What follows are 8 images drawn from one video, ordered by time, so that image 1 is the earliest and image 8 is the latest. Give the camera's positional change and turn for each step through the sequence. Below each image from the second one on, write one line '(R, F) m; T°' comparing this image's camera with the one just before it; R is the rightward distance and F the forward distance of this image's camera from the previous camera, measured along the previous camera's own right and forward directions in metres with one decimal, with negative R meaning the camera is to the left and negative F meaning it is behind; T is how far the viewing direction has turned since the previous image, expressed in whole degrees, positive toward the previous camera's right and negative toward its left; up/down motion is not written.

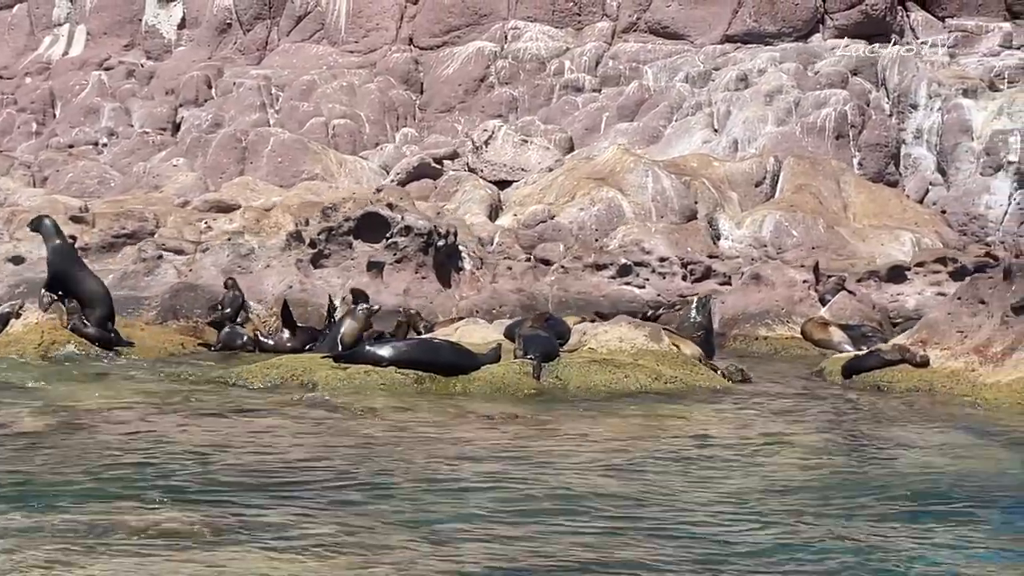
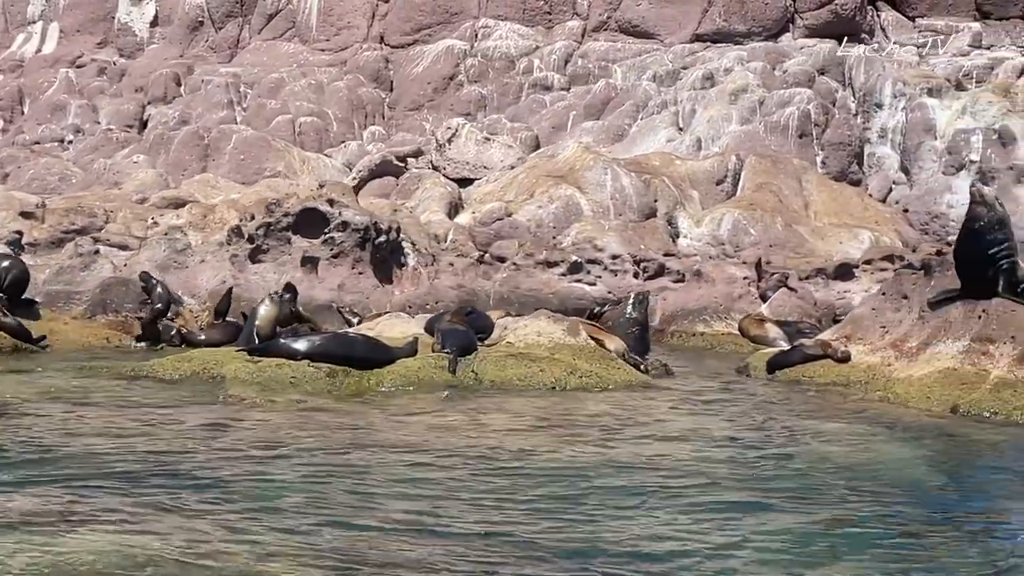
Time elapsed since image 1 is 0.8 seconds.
(+0.6, 0.0) m; 0°
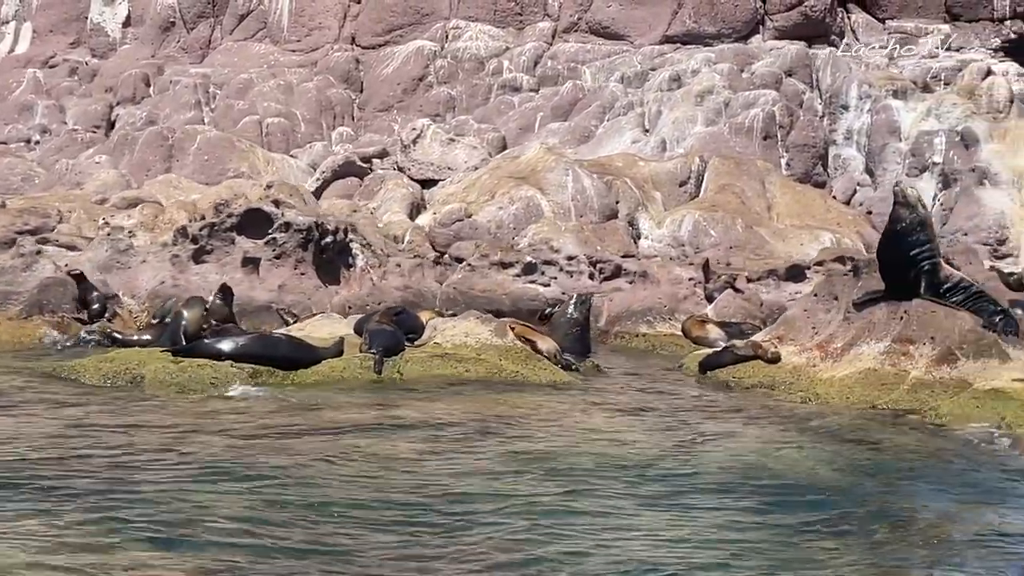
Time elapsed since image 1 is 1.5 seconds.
(+0.5, 0.0) m; 0°
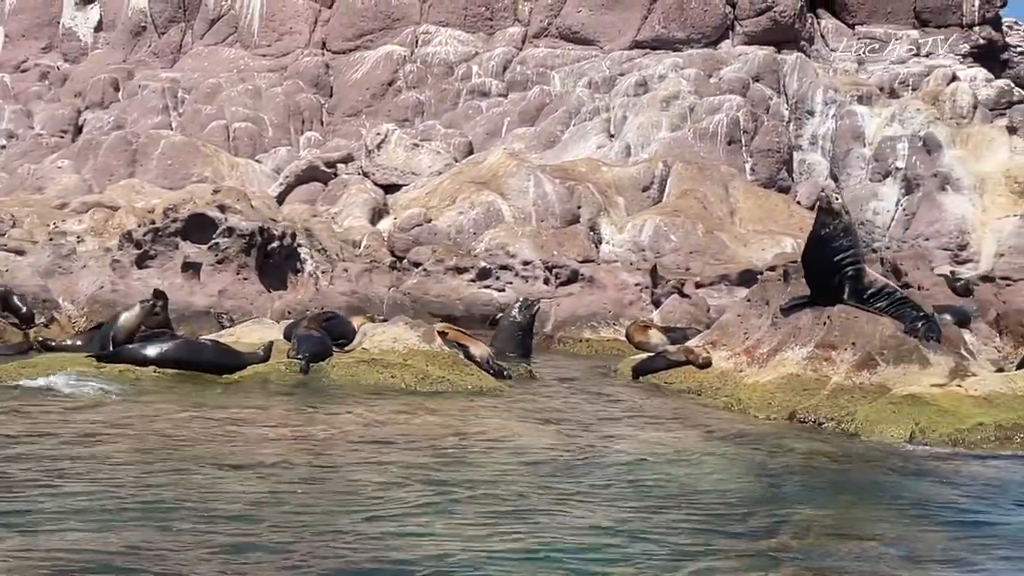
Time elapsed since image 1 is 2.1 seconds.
(+0.5, 0.0) m; 0°
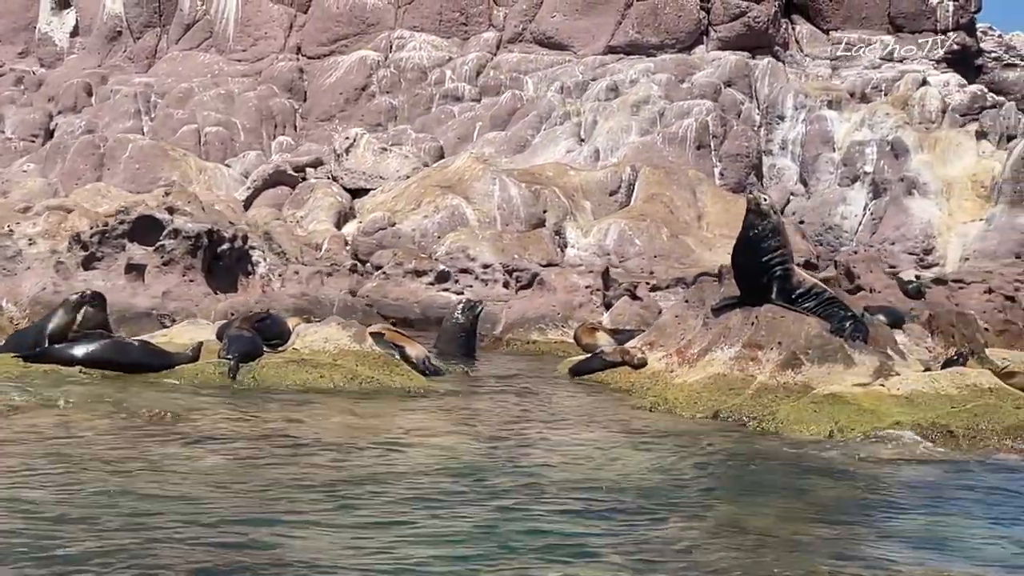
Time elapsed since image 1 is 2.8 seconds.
(+0.5, 0.0) m; 0°
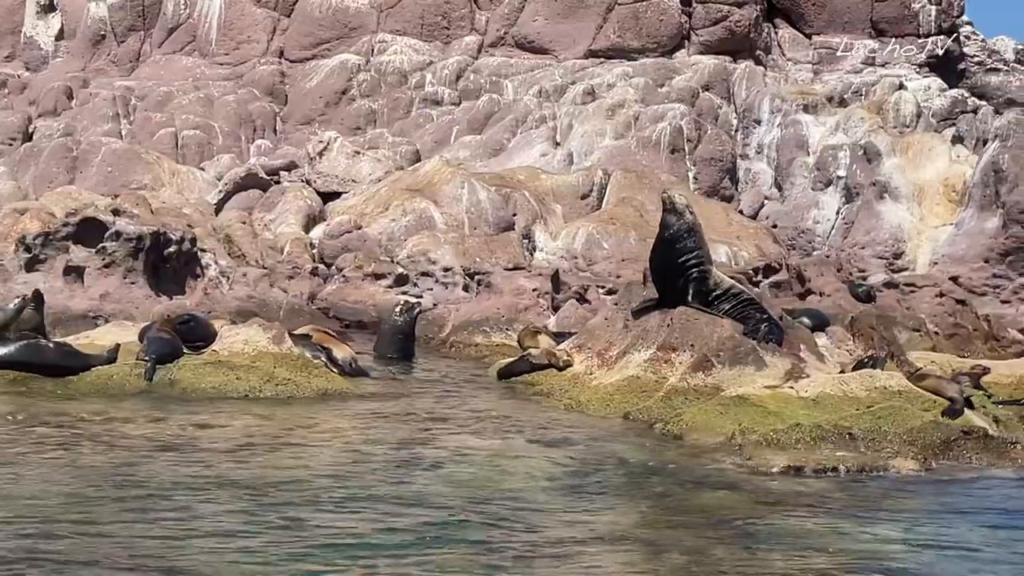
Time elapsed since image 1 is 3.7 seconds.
(+0.7, 0.0) m; 0°
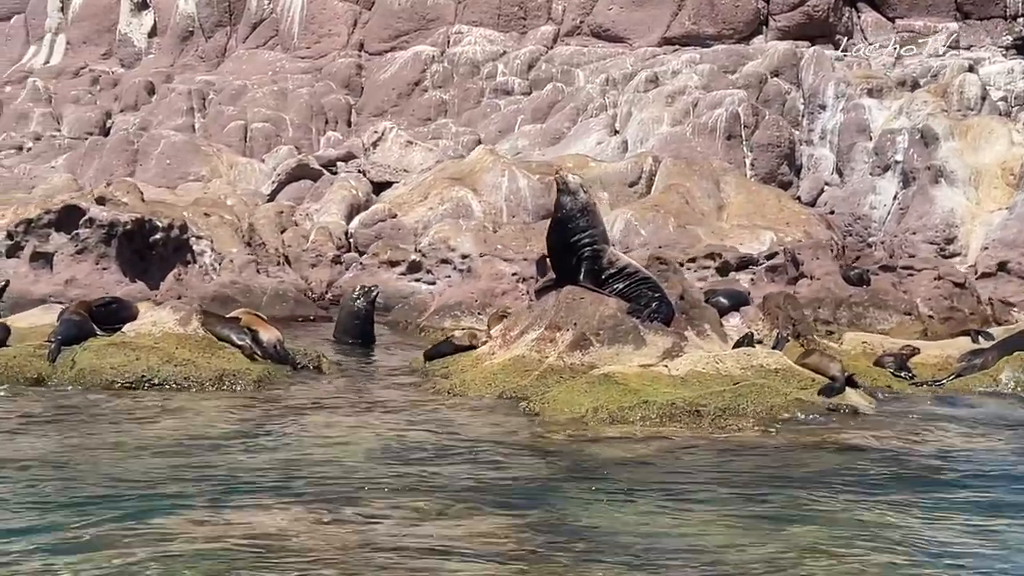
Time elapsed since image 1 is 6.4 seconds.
(+1.9, +0.1) m; -5°
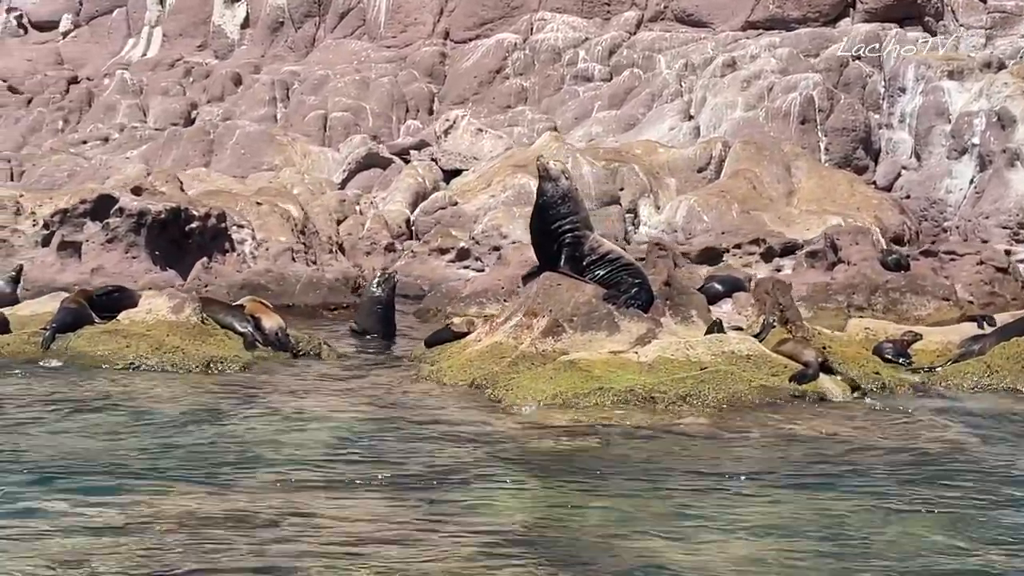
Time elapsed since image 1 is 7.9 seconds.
(+1.0, +0.1) m; -4°
